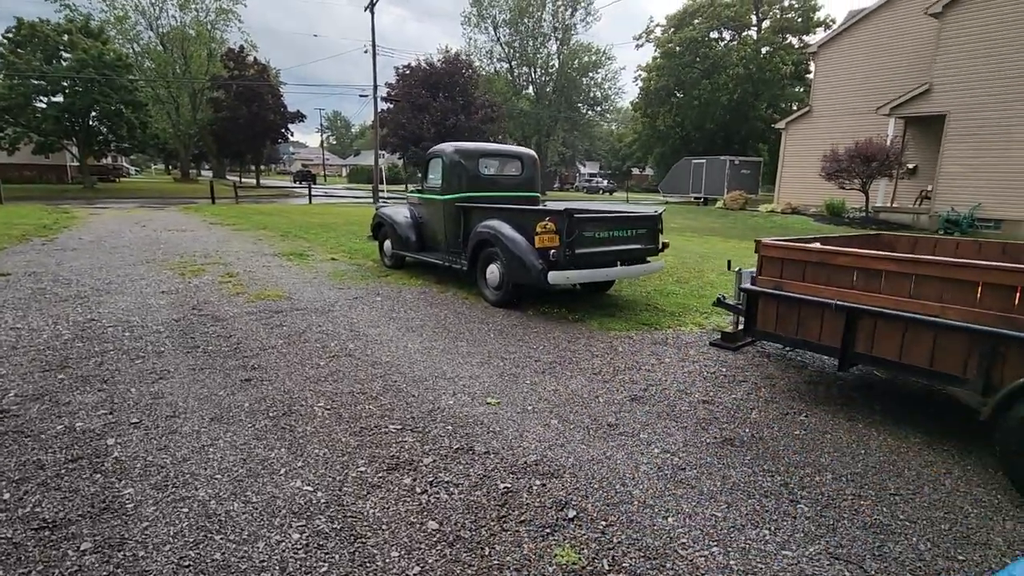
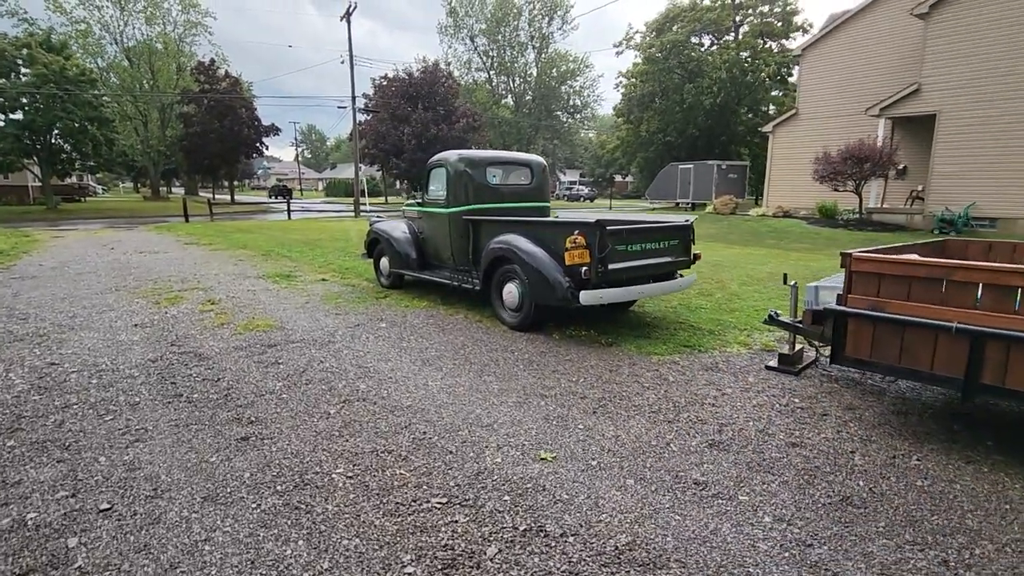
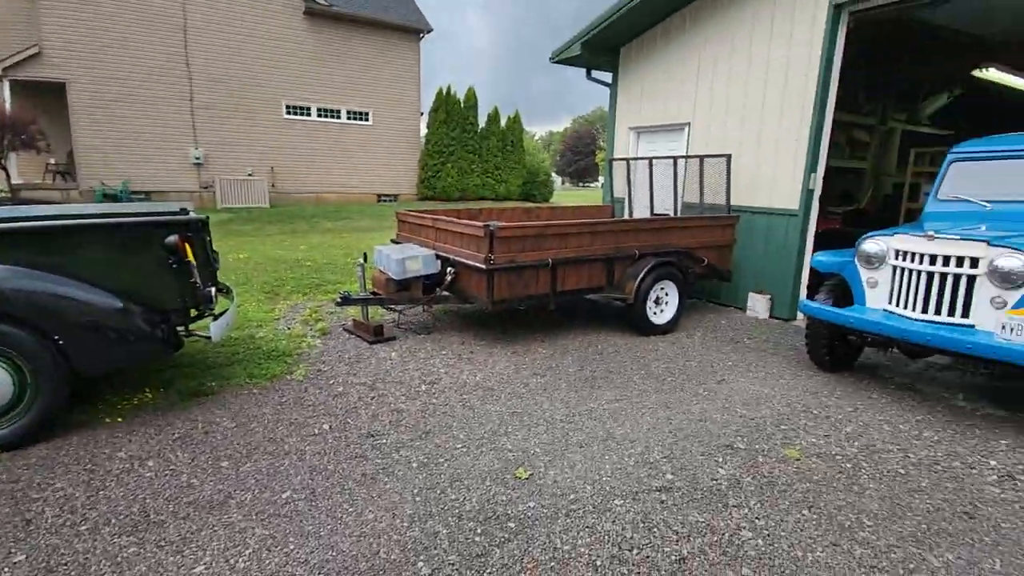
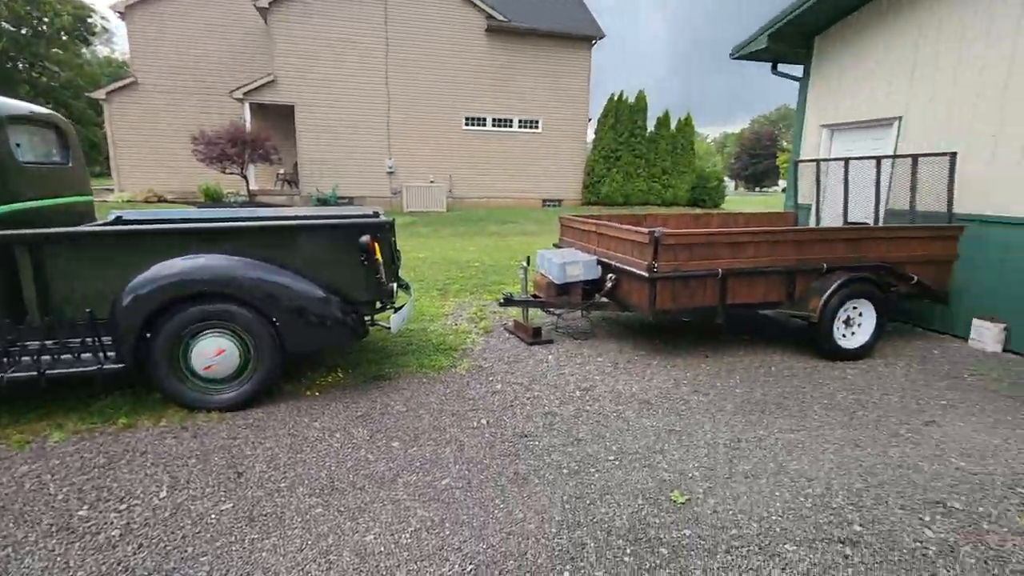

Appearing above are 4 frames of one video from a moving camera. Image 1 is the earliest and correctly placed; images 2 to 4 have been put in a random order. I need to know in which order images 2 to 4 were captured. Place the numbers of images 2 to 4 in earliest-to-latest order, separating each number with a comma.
2, 4, 3
